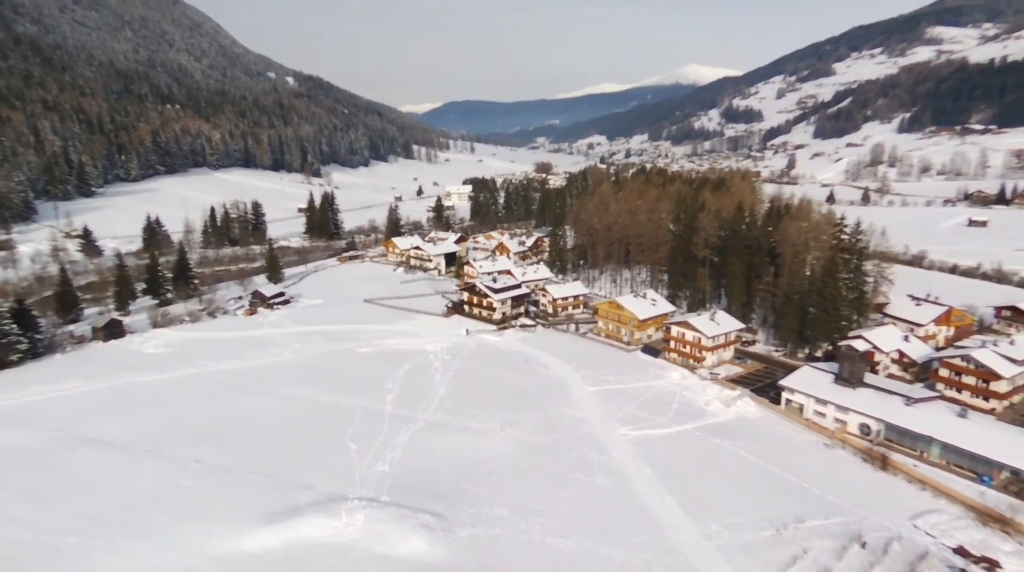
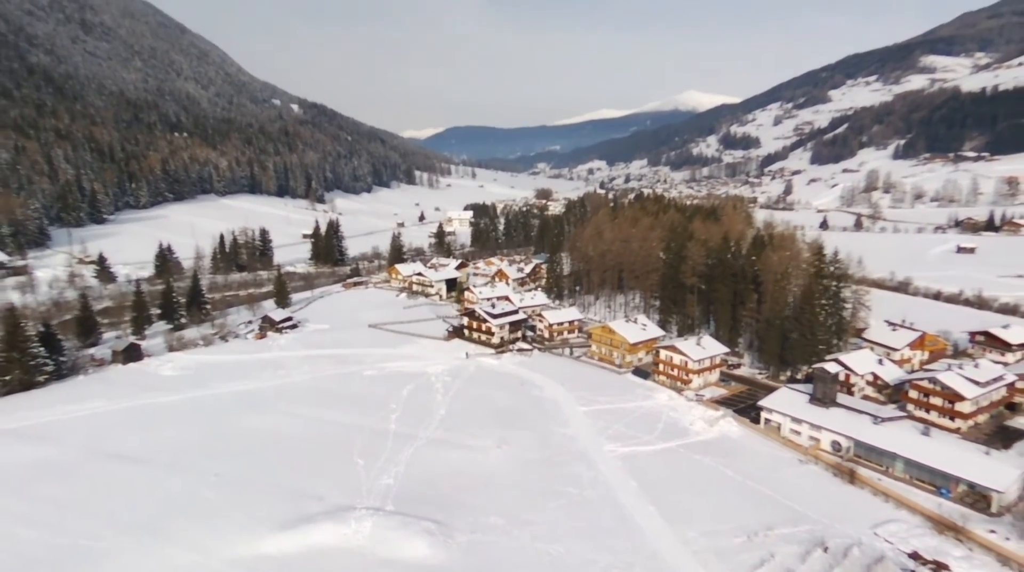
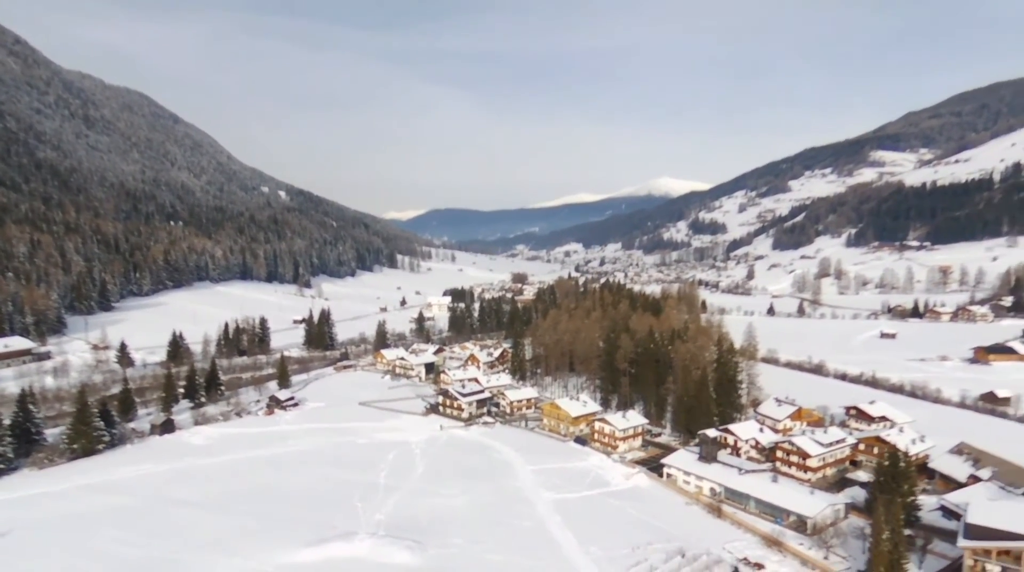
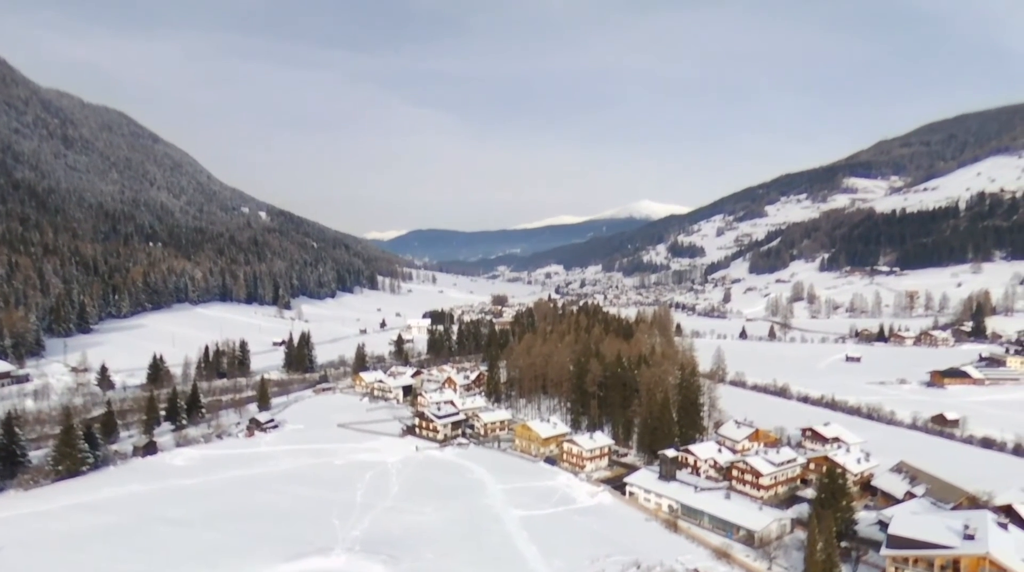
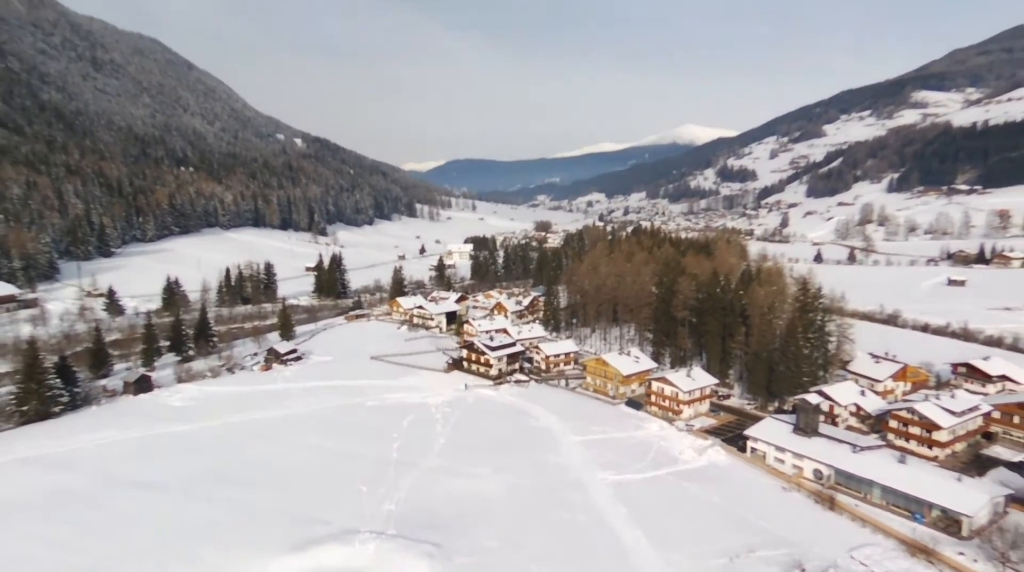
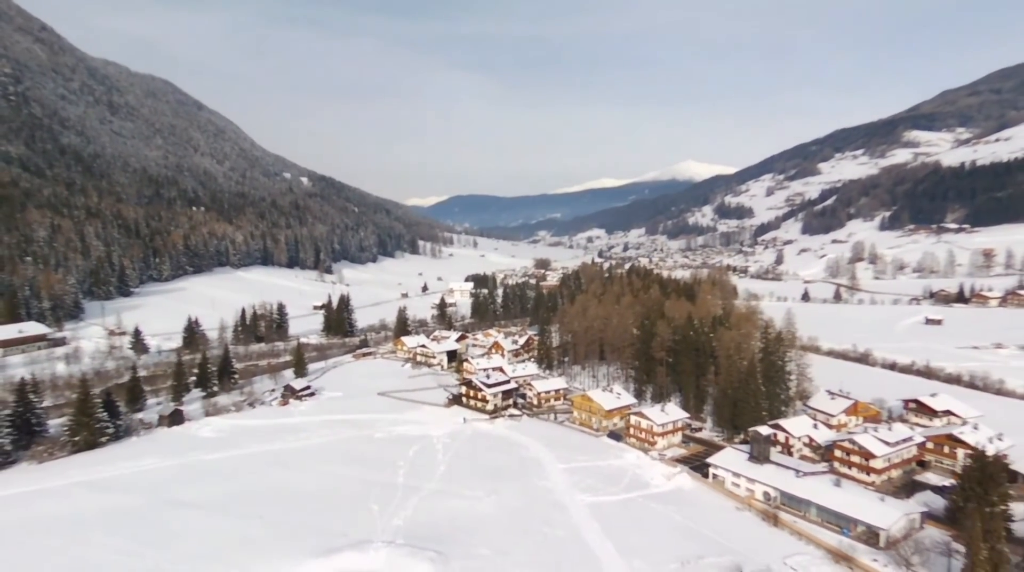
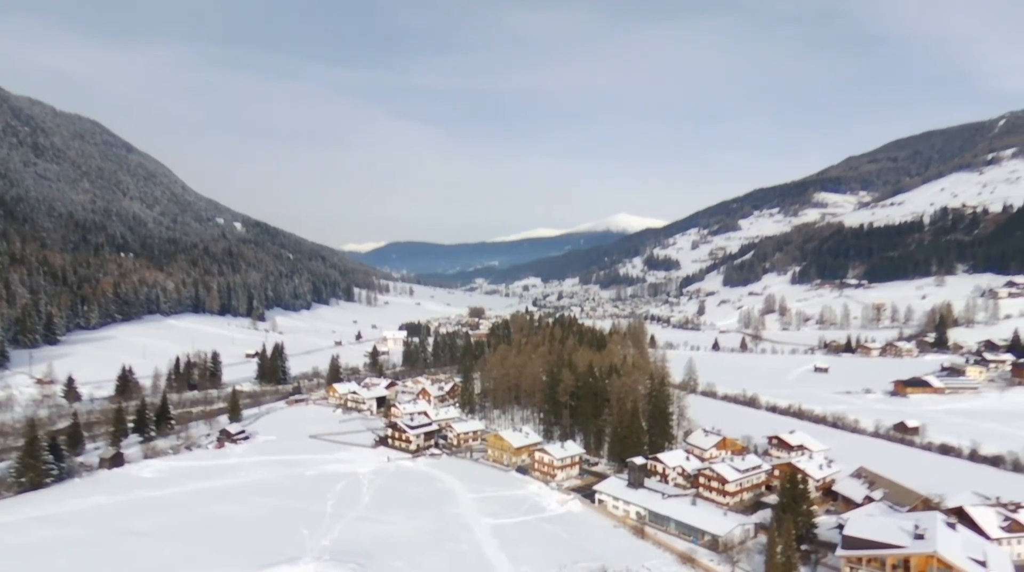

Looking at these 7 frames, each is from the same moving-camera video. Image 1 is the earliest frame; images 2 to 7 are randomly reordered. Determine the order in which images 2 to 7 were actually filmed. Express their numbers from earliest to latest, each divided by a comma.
2, 5, 6, 3, 4, 7
